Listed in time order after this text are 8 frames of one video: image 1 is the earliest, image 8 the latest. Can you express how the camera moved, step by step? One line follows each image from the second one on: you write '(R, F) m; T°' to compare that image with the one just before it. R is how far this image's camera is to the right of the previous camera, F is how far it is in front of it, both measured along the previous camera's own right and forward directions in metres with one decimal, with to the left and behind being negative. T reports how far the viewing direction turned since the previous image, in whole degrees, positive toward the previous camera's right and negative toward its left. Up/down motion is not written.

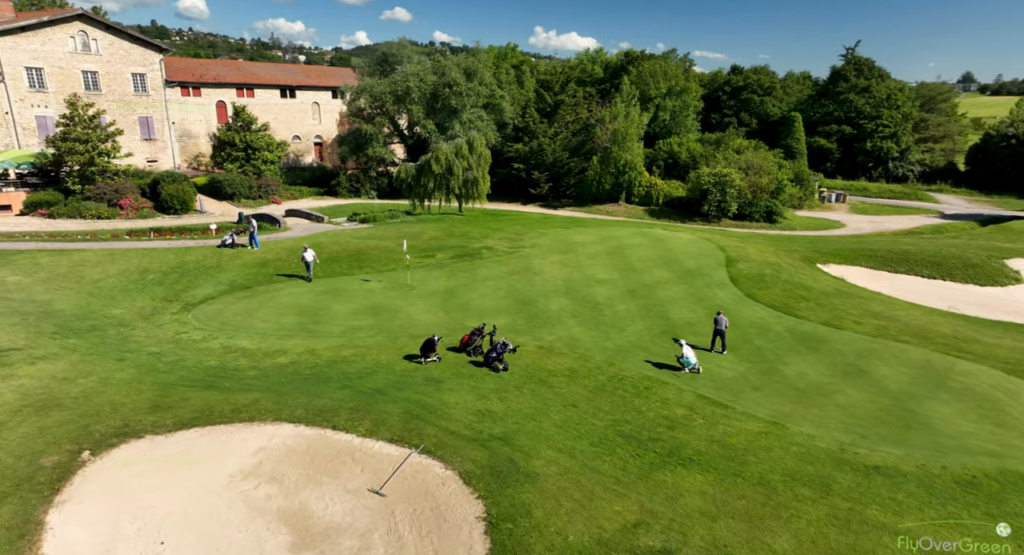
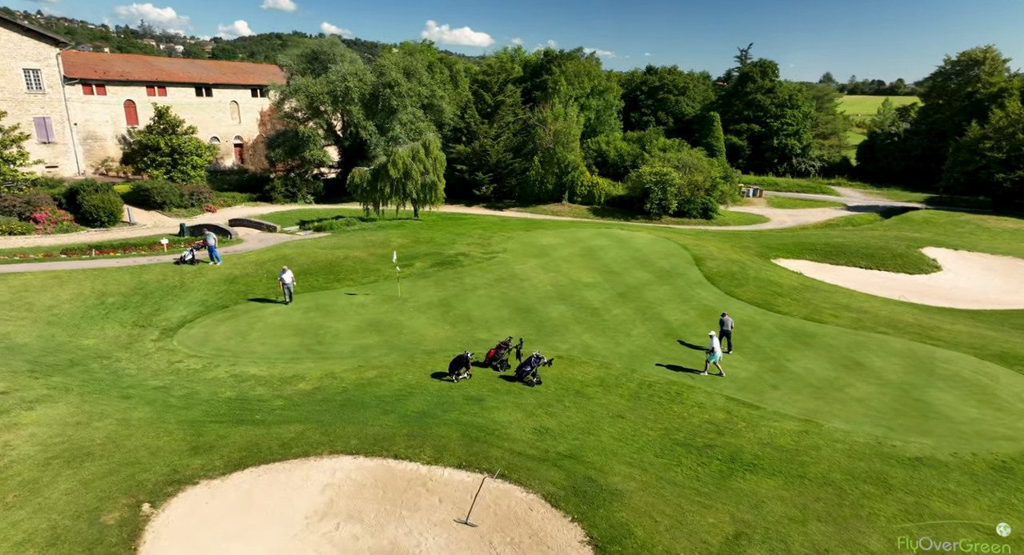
(-2.5, +0.4) m; +7°
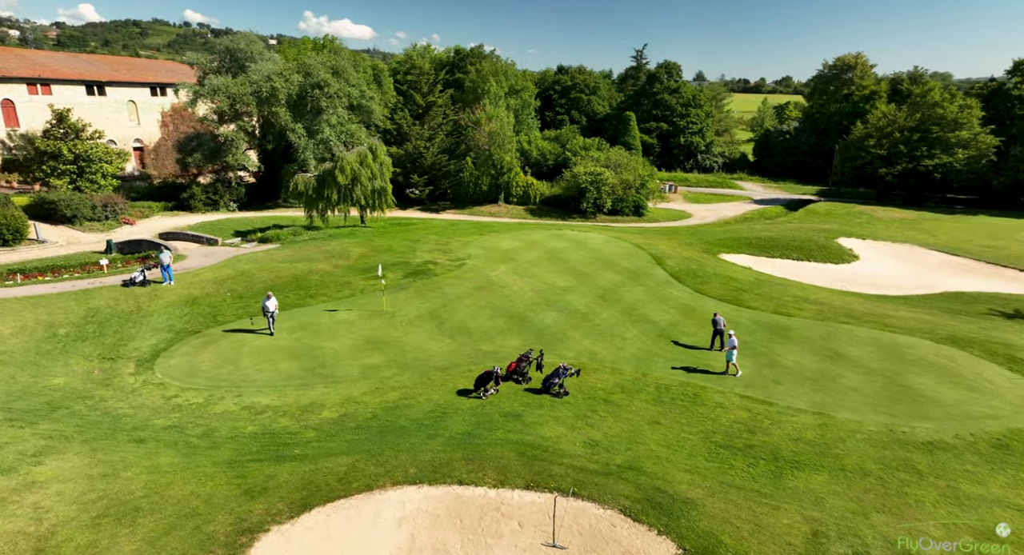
(-2.5, +0.3) m; +8°
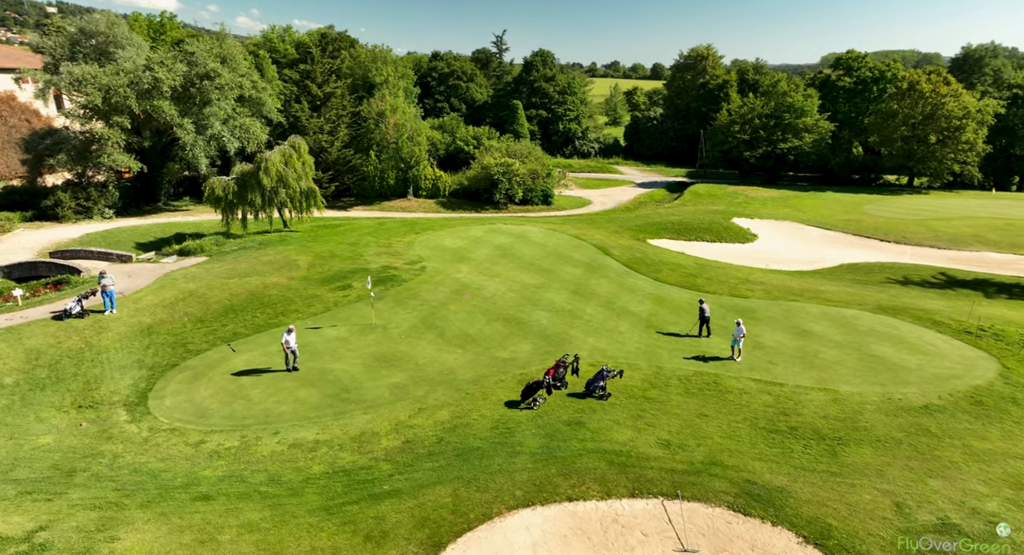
(-3.7, +0.4) m; +11°
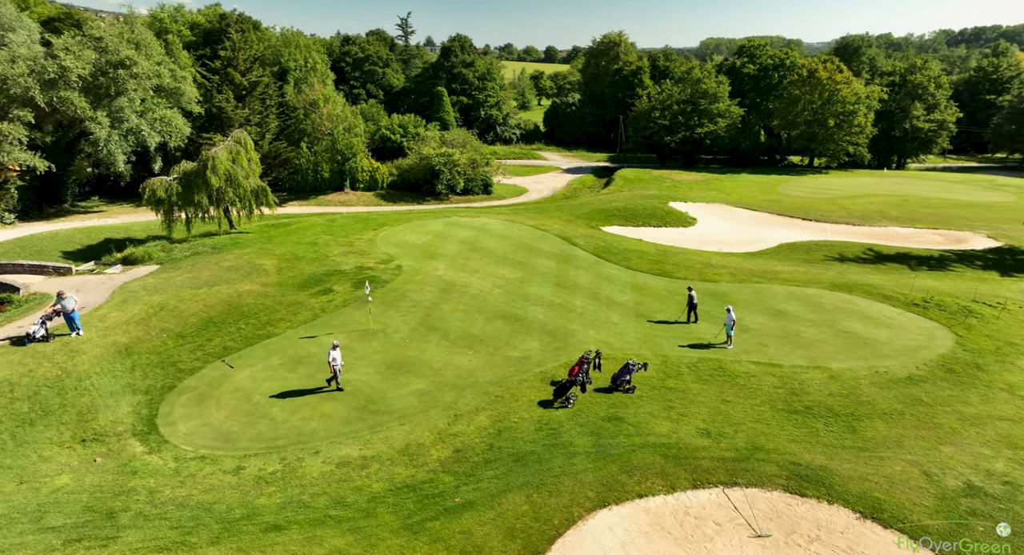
(-2.5, +0.1) m; +7°
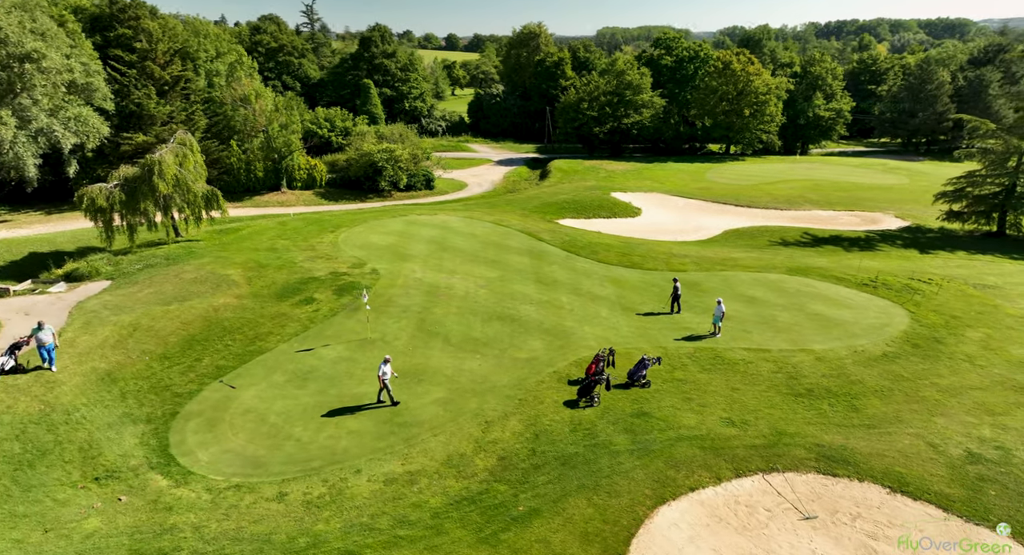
(-2.3, 0.0) m; +7°
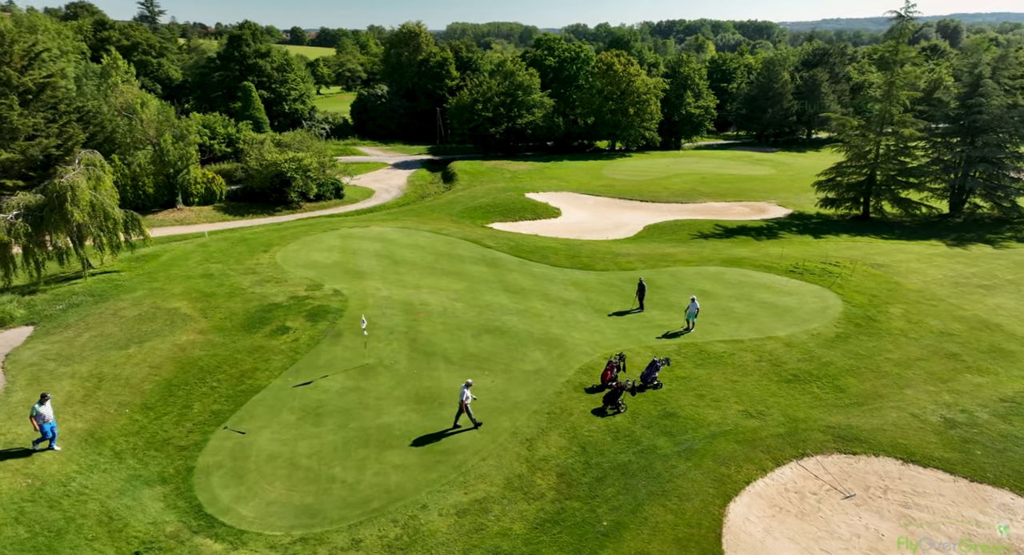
(-3.3, 0.0) m; +10°
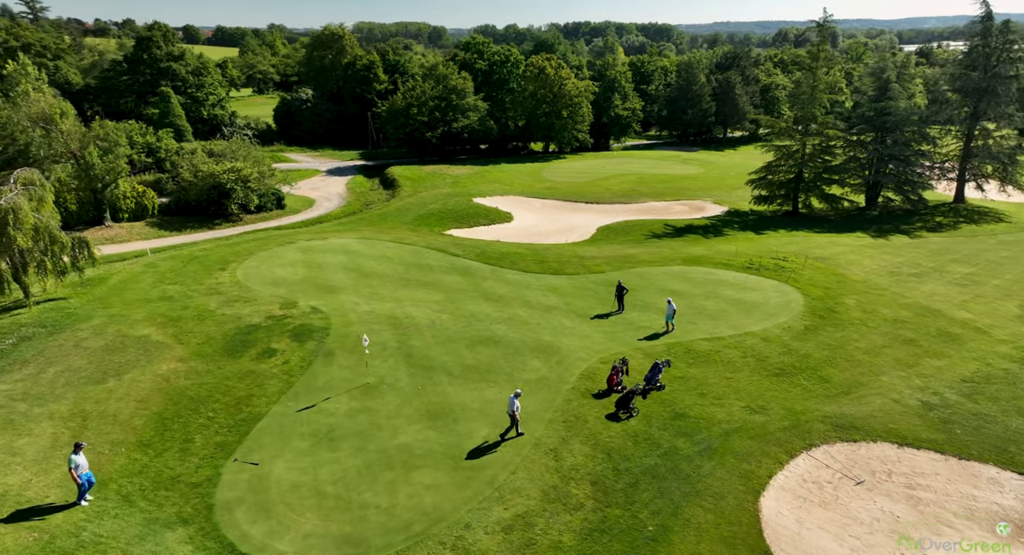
(-2.0, -0.2) m; +6°
